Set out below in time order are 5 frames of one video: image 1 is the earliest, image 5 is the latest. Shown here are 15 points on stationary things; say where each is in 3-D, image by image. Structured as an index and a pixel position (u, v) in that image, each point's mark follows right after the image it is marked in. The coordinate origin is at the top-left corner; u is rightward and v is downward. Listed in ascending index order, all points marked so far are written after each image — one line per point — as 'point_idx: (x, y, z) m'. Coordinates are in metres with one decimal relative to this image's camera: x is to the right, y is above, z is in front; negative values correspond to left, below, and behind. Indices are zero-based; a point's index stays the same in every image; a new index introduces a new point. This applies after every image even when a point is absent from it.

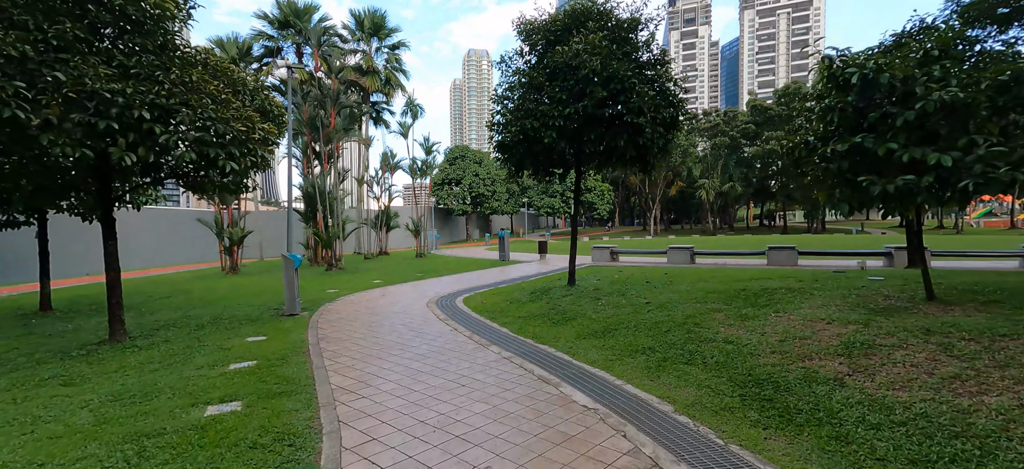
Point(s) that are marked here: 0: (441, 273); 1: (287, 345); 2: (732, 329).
0: (-2.2, -1.2, +14.3) m
1: (-2.8, -1.4, +5.7) m
2: (+2.4, -1.0, +5.0) m
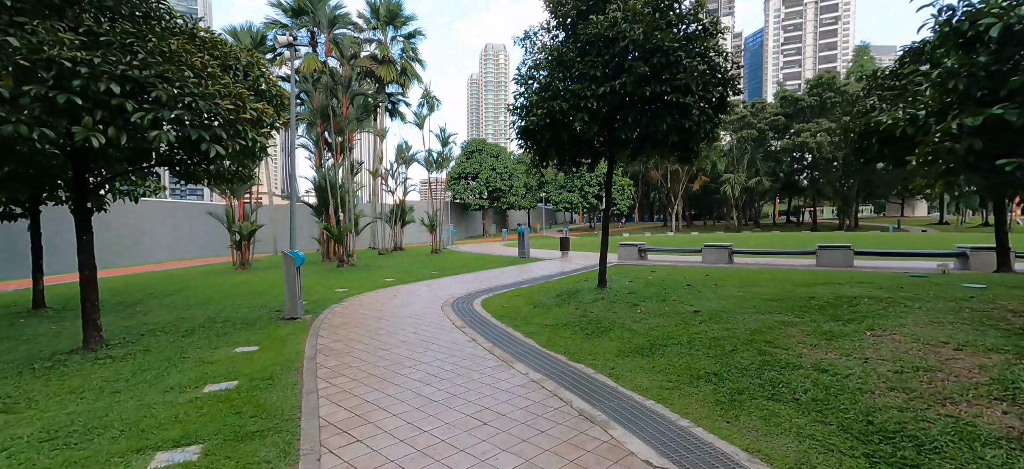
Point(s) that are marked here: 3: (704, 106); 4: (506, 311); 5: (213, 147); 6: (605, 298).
0: (-1.6, -1.1, +13.5) m
1: (-2.5, -1.3, +4.9) m
2: (+2.7, -1.0, +4.0) m
3: (+2.9, +1.9, +6.9) m
4: (-0.1, -1.3, +7.9) m
5: (-3.3, +1.0, +5.1) m
6: (+1.6, -1.1, +7.6) m
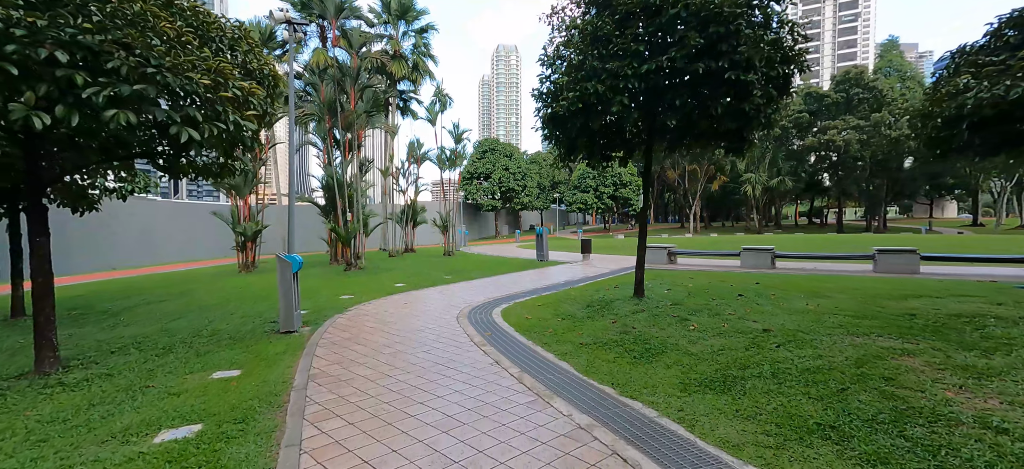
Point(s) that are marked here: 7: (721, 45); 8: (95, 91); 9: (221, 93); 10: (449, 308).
0: (-1.1, -1.1, +12.6) m
1: (-2.2, -1.4, +4.0) m
2: (+3.0, -1.1, +3.0) m
3: (+3.3, +1.9, +5.8) m
4: (+0.3, -1.4, +6.9) m
5: (-3.0, +0.9, +4.2) m
6: (+1.9, -1.1, +6.6) m
7: (+2.6, +2.3, +5.6) m
8: (-3.5, +1.2, +3.8) m
9: (-3.0, +1.5, +4.7) m
10: (-1.2, -1.4, +8.5) m
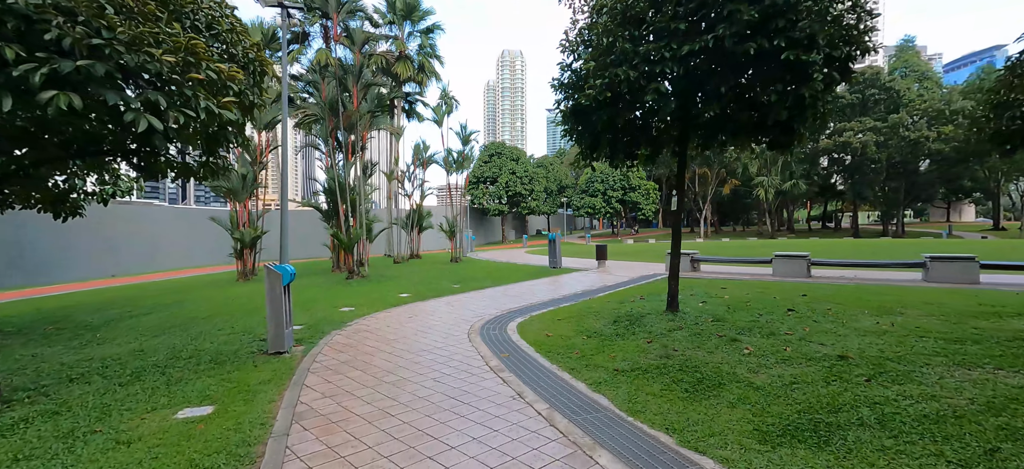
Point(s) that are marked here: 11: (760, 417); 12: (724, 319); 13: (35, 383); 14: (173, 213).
0: (-0.8, -1.3, +11.8) m
1: (-2.0, -1.4, +3.2) m
2: (+3.2, -1.1, +2.1) m
3: (+3.5, +1.8, +5.0) m
4: (+0.6, -1.5, +6.1) m
5: (-2.8, +0.9, +3.5) m
6: (+2.2, -1.2, +5.8) m
7: (+2.8, +2.3, +4.8) m
8: (-3.2, +1.1, +3.0) m
9: (-2.8, +1.4, +4.0) m
10: (-0.9, -1.5, +7.7) m
11: (+1.8, -1.3, +3.3) m
12: (+2.8, -1.1, +6.0) m
13: (-4.8, -1.5, +4.6) m
14: (-14.2, +0.9, +19.4) m
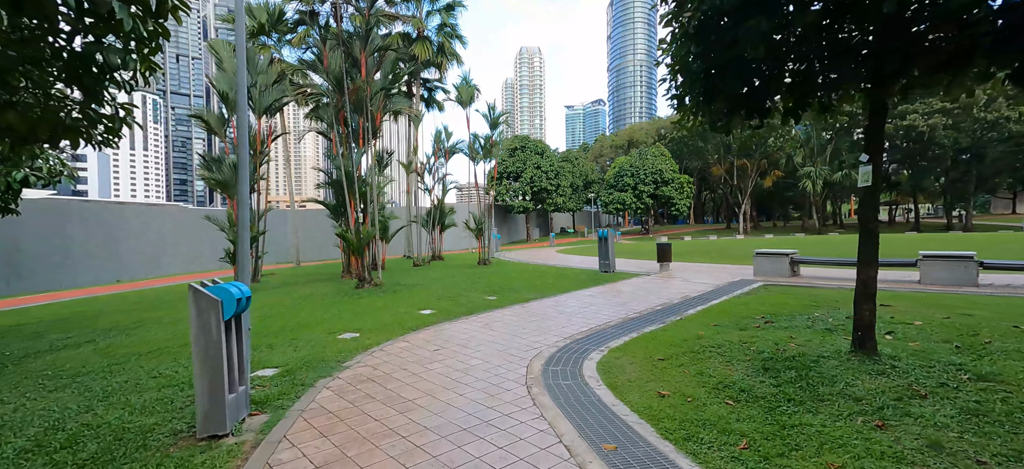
0: (+0.2, -1.2, +9.3) m
1: (-1.3, -1.4, +0.8) m
2: (+3.8, -1.0, -0.5) m
3: (+4.2, +1.9, +2.4) m
4: (+1.3, -1.4, +3.6) m
5: (-2.2, +0.9, +1.1) m
6: (+2.9, -1.1, +3.2) m
7: (+3.5, +2.3, +2.2) m
8: (-2.6, +1.1, +0.7) m
9: (-2.1, +1.4, +1.6) m
10: (-0.1, -1.4, +5.3) m
11: (+2.4, -1.3, +0.8) m
12: (+3.5, -1.0, +3.4) m
13: (-4.1, -1.5, +2.3) m
14: (-12.9, +0.9, +17.5) m
